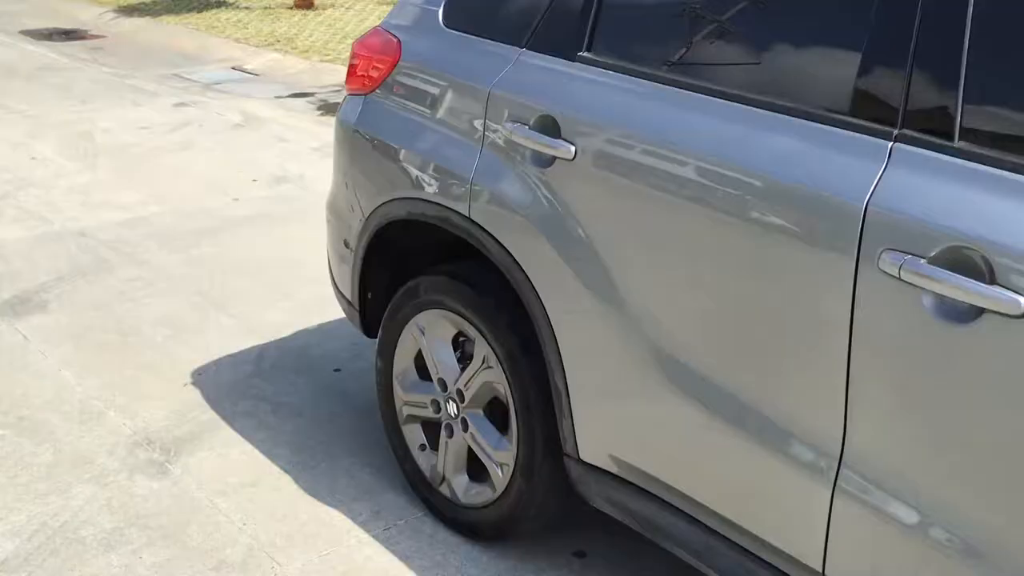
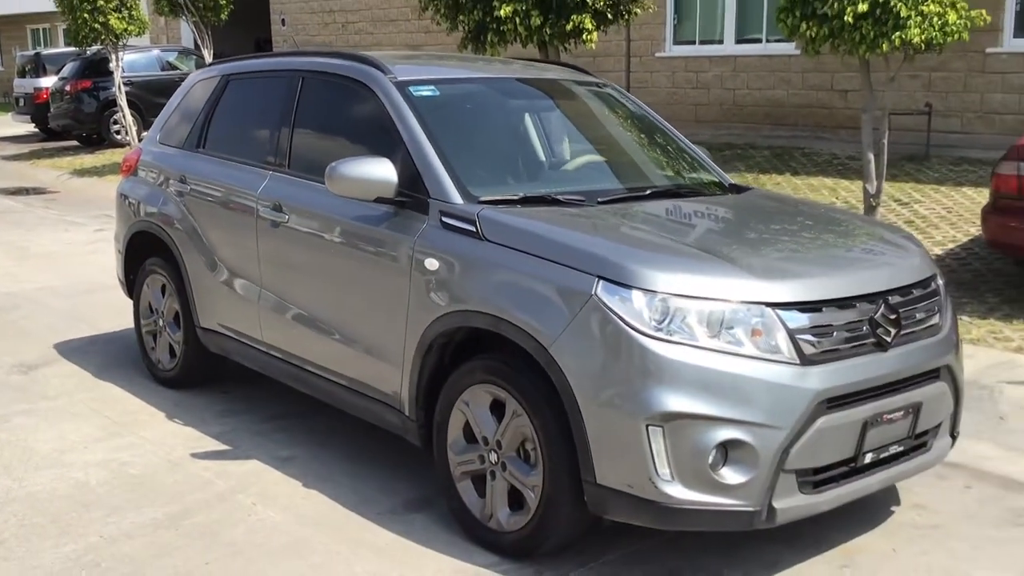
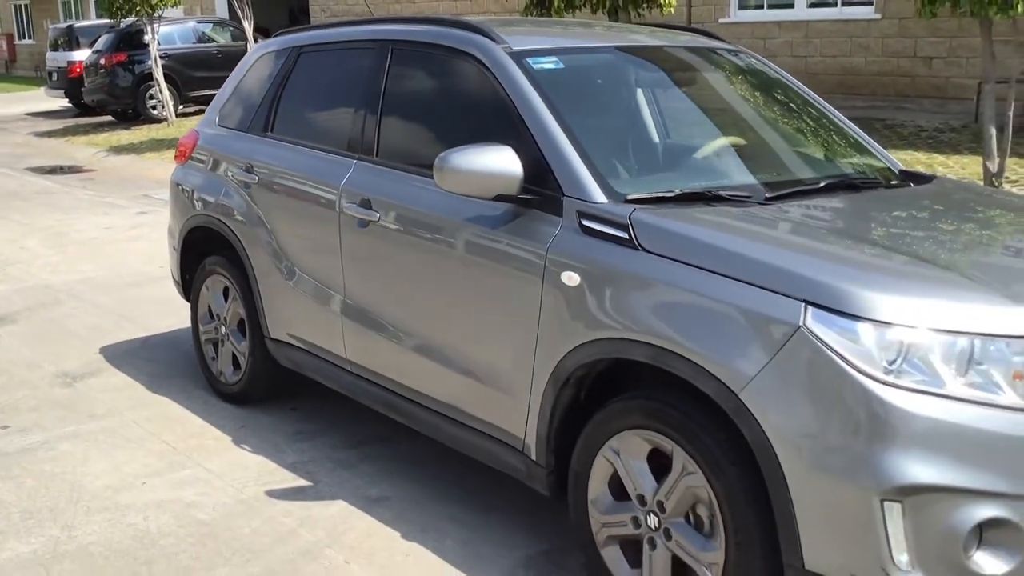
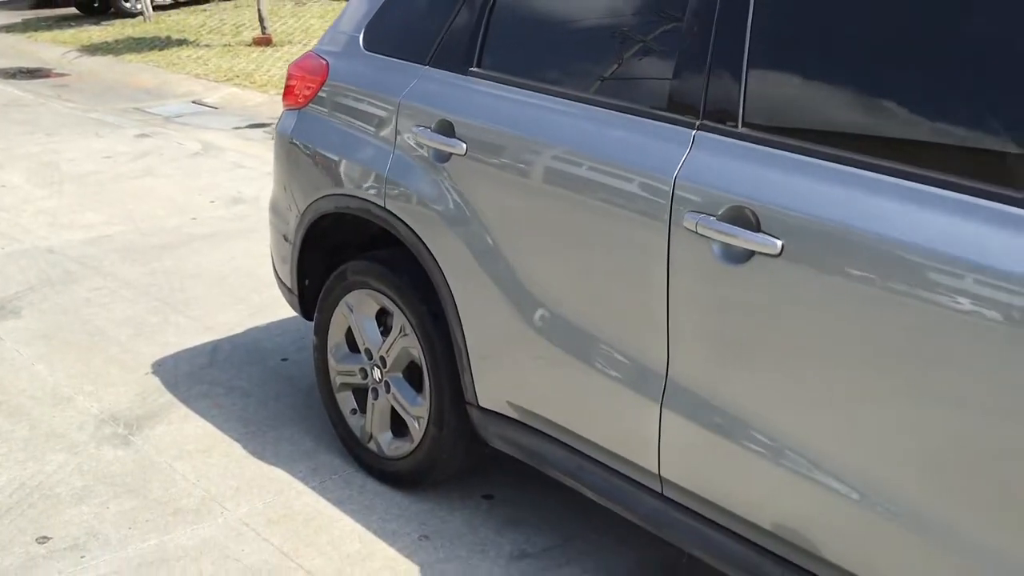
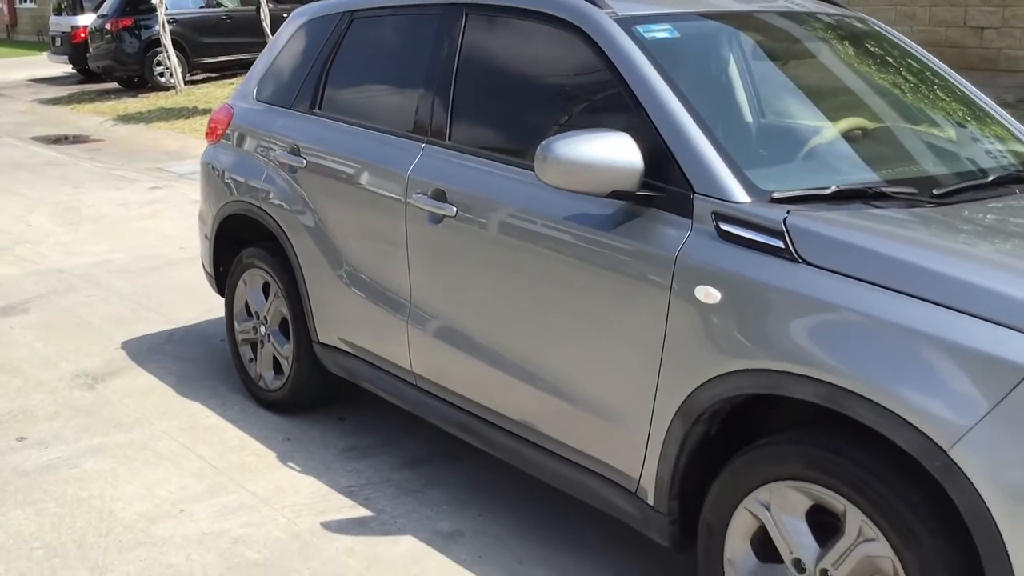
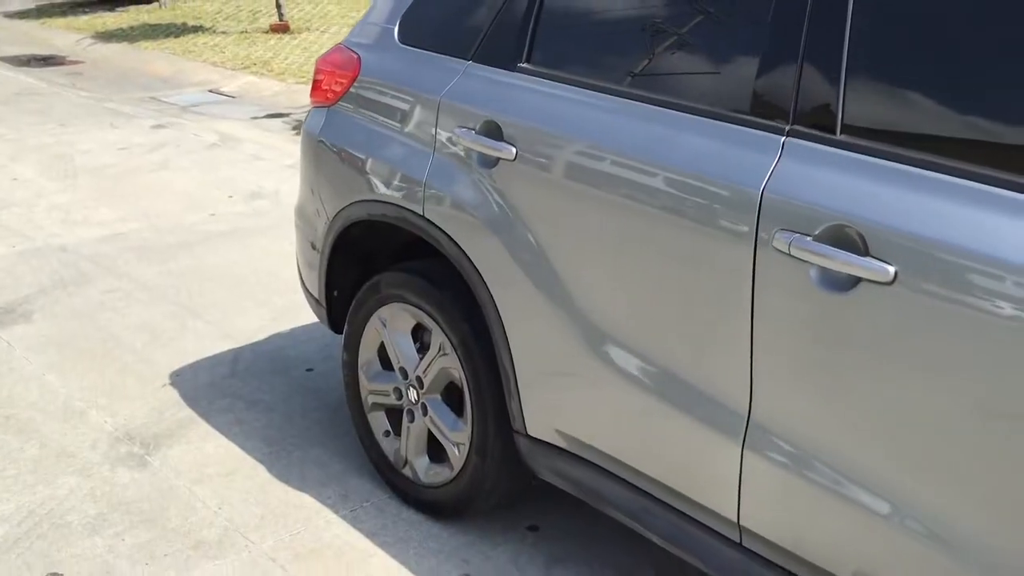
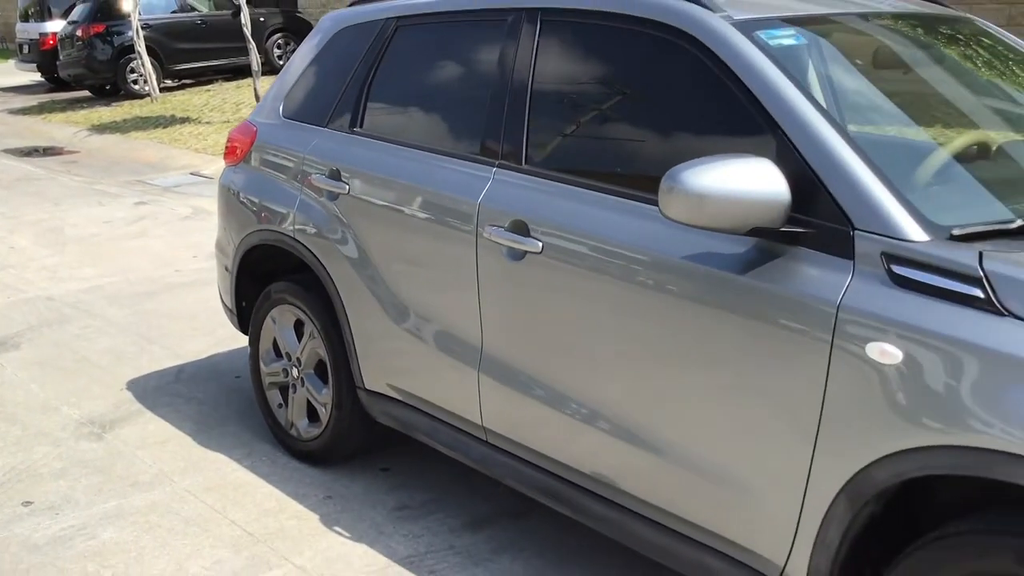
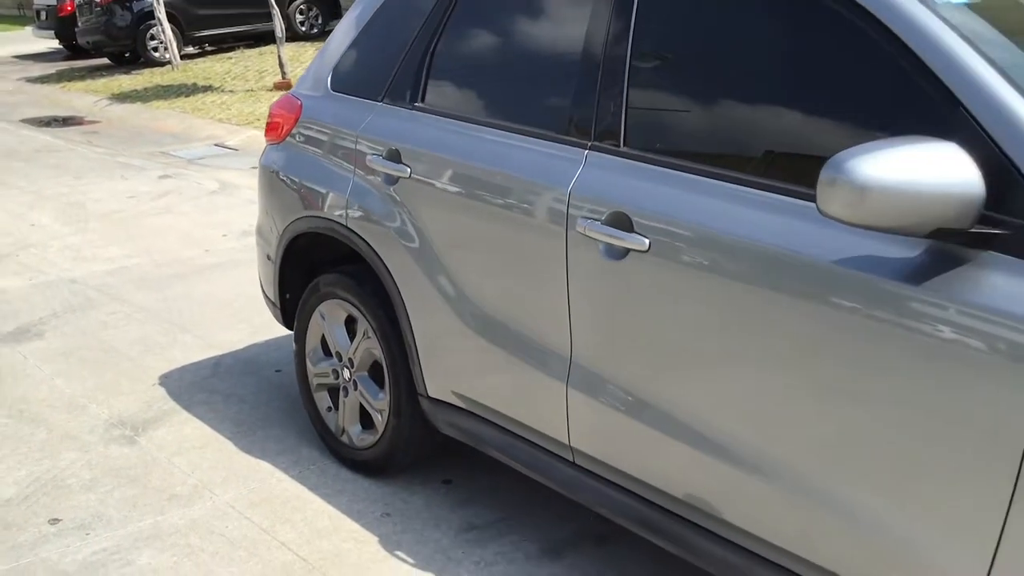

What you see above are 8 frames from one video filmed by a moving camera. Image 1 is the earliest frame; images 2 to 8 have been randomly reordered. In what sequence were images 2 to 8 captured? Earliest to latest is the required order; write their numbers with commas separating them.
6, 4, 8, 7, 5, 3, 2
